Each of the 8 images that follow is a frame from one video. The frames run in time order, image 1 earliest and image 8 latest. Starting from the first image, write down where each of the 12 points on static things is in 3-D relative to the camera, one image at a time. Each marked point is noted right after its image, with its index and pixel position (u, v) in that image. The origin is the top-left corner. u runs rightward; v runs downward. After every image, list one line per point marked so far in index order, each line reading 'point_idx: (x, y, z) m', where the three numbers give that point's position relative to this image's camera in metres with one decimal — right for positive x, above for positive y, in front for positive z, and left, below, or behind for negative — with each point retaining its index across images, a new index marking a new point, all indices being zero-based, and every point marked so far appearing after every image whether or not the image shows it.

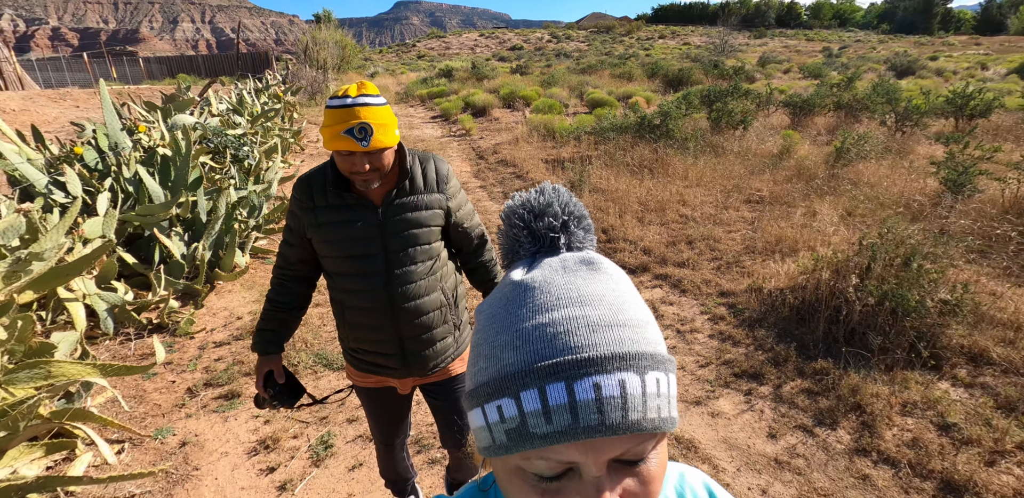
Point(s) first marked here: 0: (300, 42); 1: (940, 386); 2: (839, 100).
0: (-6.7, +6.5, +17.7) m
1: (+2.1, -0.7, +2.8) m
2: (+6.0, +2.7, +10.2) m
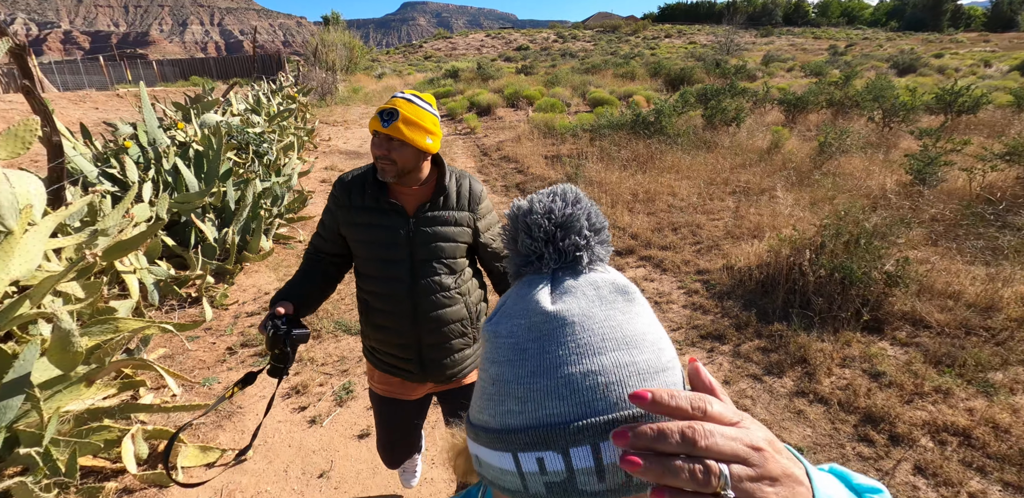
0: (-6.6, +6.6, +18.2) m
1: (+2.1, -0.5, +3.2) m
2: (+6.1, +2.8, +10.5) m
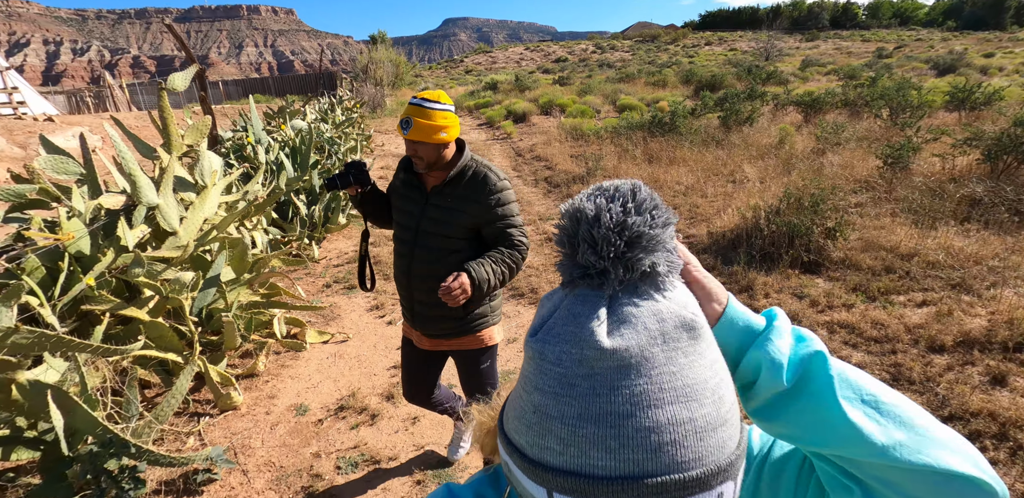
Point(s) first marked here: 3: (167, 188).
0: (-5.4, +6.5, +19.9) m
1: (+2.2, -0.2, +4.1) m
2: (+6.7, +3.0, +11.3) m
3: (-2.0, +0.3, +3.2) m
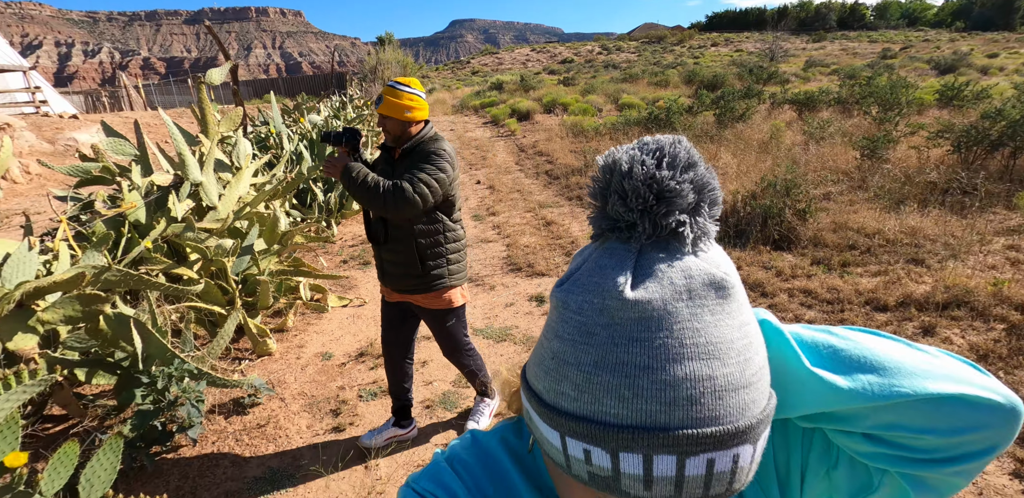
0: (-5.2, +6.7, +20.4) m
1: (+2.2, 0.0, +4.6) m
2: (+6.8, +3.2, +11.7) m
3: (-2.0, +0.5, +3.7) m
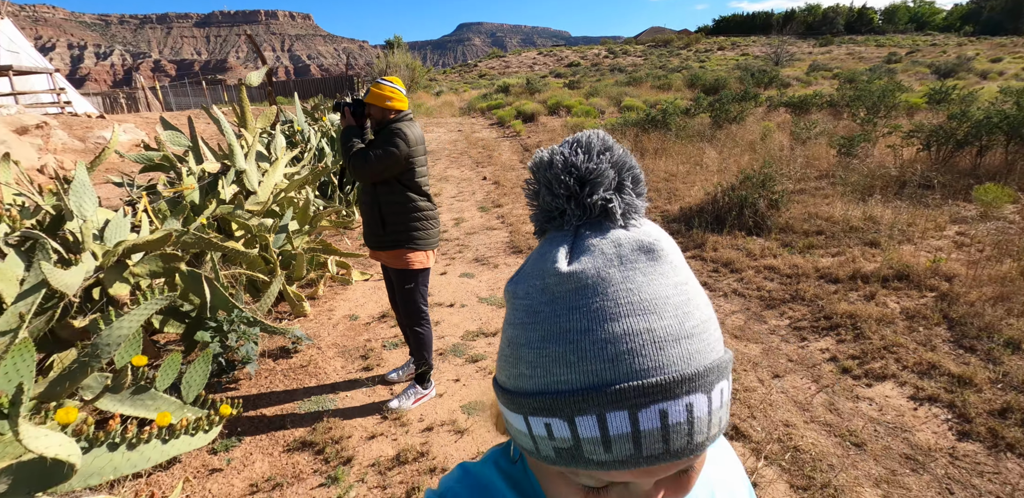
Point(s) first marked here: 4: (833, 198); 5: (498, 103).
0: (-5.0, +6.8, +21.1) m
1: (+2.2, +0.1, +5.1) m
2: (+6.9, +3.2, +12.2) m
3: (-2.0, +0.7, +4.2) m
4: (+3.3, +0.5, +5.8) m
5: (-0.5, +5.1, +19.7) m
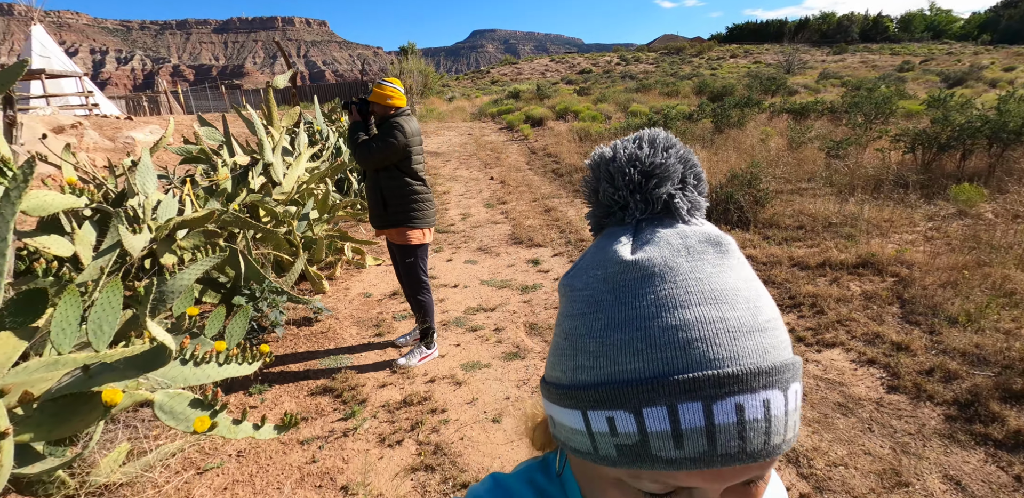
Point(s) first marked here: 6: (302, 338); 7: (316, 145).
0: (-4.6, +6.8, +21.7) m
1: (+2.2, +0.2, +5.5) m
2: (+7.1, +3.2, +12.5) m
3: (-2.0, +0.8, +4.7) m
4: (+3.3, +0.6, +6.1) m
5: (-0.2, +5.1, +20.1) m
6: (-1.4, -0.6, +3.7) m
7: (-2.1, +1.1, +6.1) m
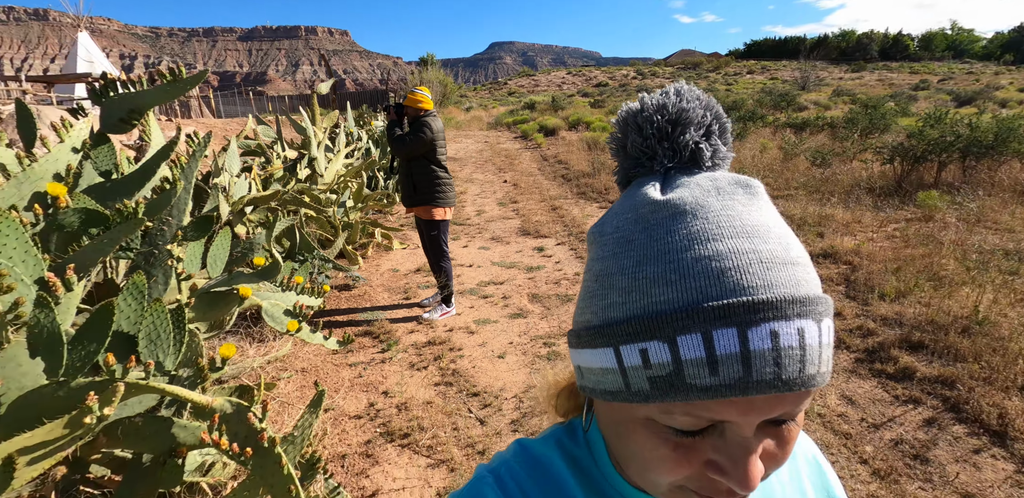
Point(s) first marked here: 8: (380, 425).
0: (-3.9, +6.7, +22.6) m
1: (+2.3, +0.2, +6.2) m
2: (+7.4, +3.0, +13.1) m
3: (-1.9, +1.0, +5.5) m
4: (+3.4, +0.6, +6.8) m
5: (+0.4, +4.9, +21.0) m
6: (-1.3, -0.4, +4.4) m
7: (-2.0, +1.3, +6.9) m
8: (-0.6, -0.9, +2.7) m
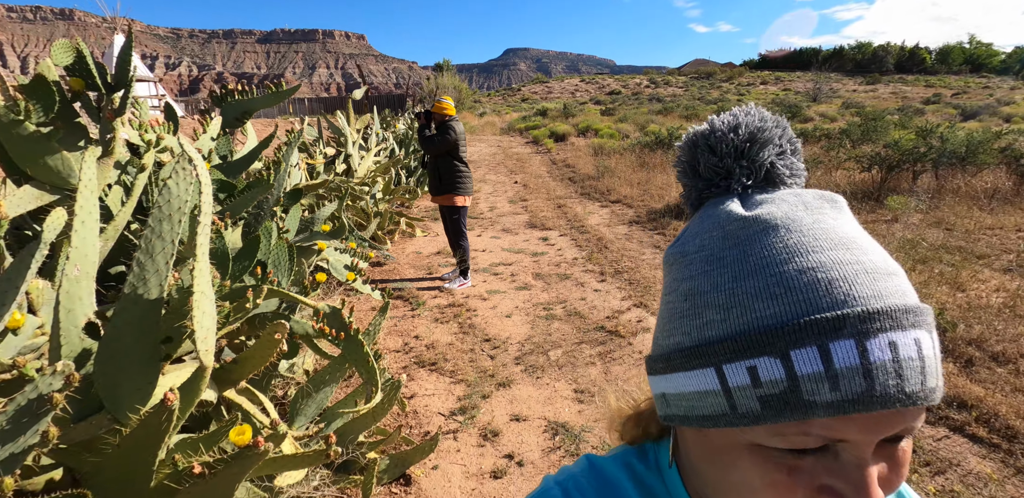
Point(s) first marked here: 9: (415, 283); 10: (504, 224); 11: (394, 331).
0: (-3.4, +6.7, +23.6) m
1: (+2.4, +0.3, +7.0) m
2: (+7.7, +2.9, +13.8) m
3: (-1.8, +1.2, +6.4) m
4: (+3.6, +0.6, +7.6) m
5: (+0.9, +4.9, +21.8) m
6: (-1.3, -0.2, +5.3) m
7: (-1.9, +1.5, +7.8) m
8: (-0.6, -0.7, +3.5) m
9: (-0.8, -0.3, +4.9) m
10: (-0.1, +0.3, +7.5) m
11: (-0.8, -0.6, +3.9) m
